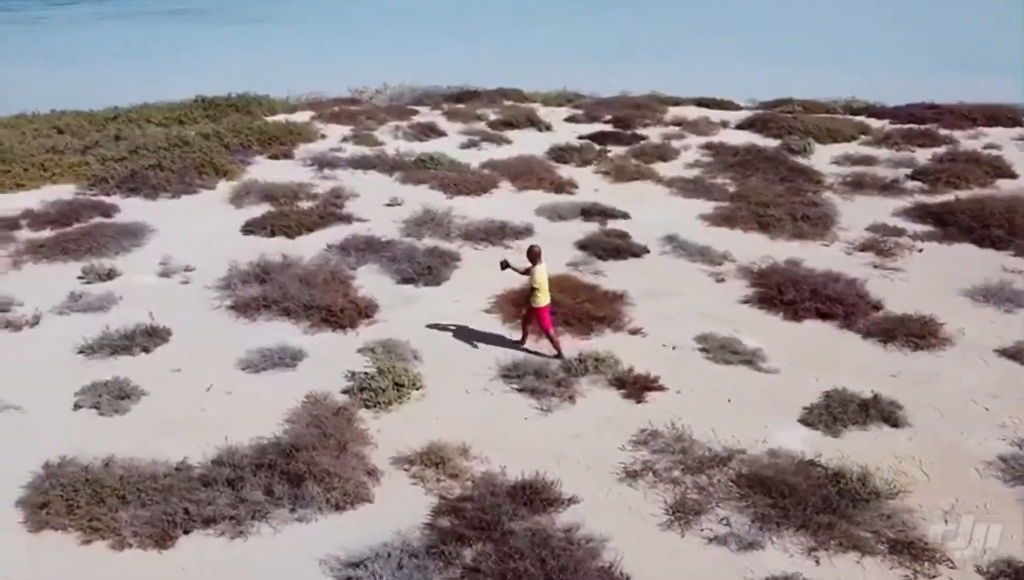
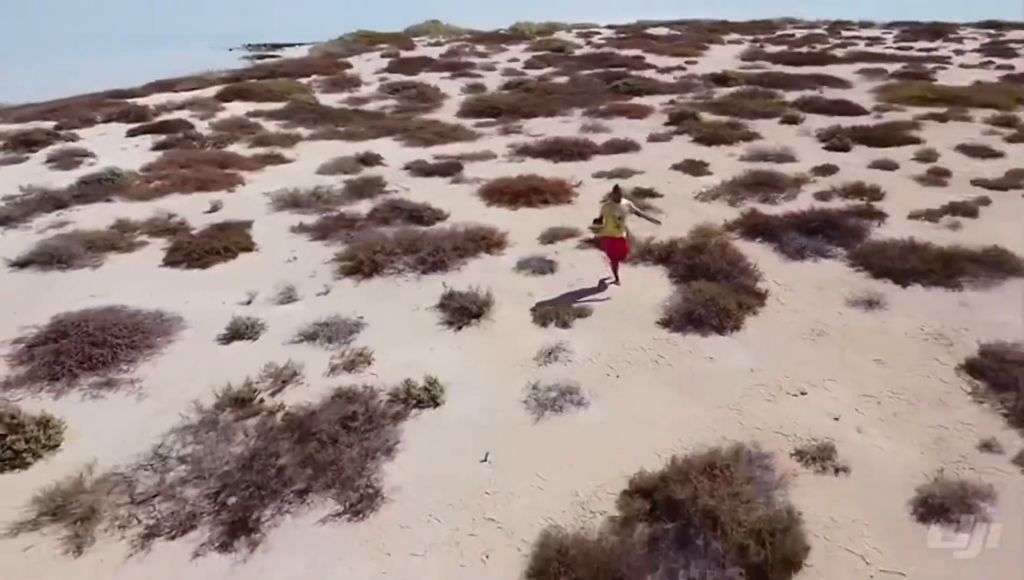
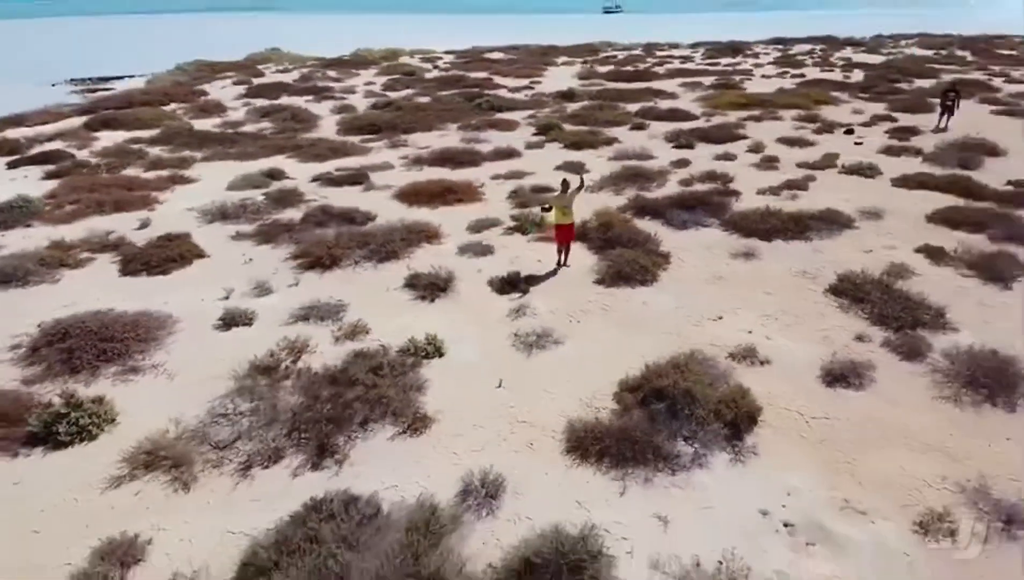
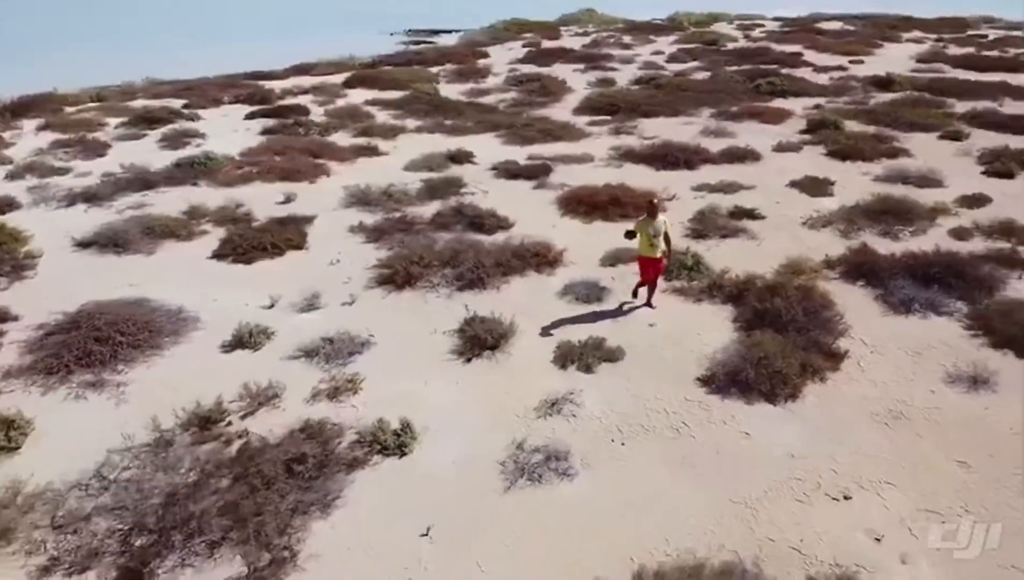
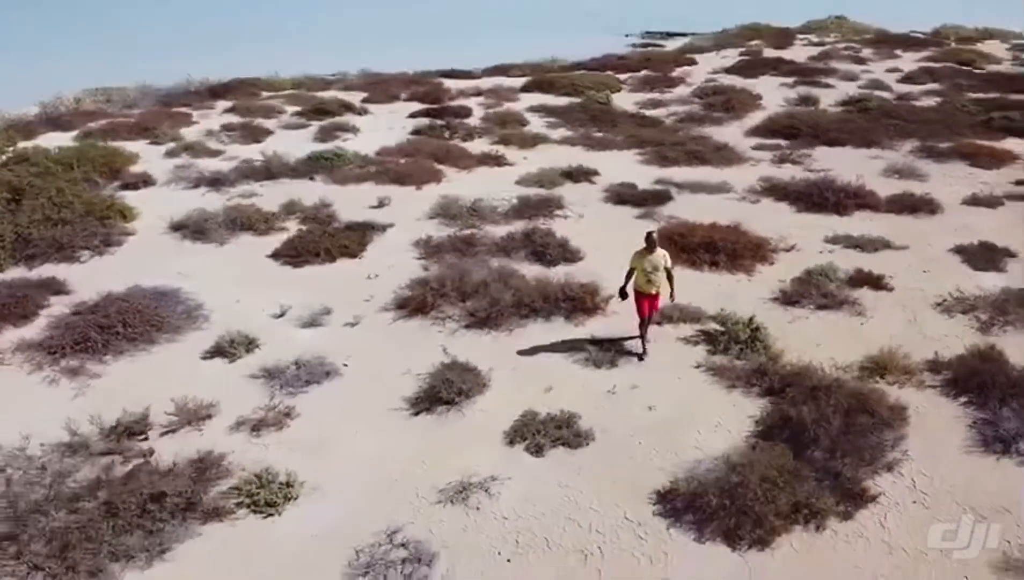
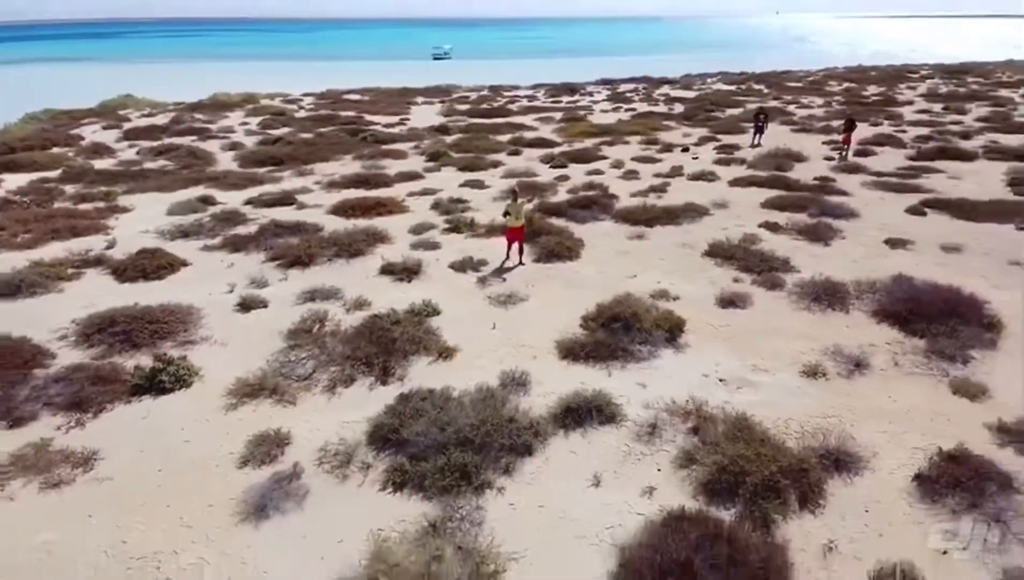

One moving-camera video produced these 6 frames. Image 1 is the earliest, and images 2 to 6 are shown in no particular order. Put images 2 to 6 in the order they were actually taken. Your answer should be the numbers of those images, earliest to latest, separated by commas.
5, 4, 2, 3, 6
